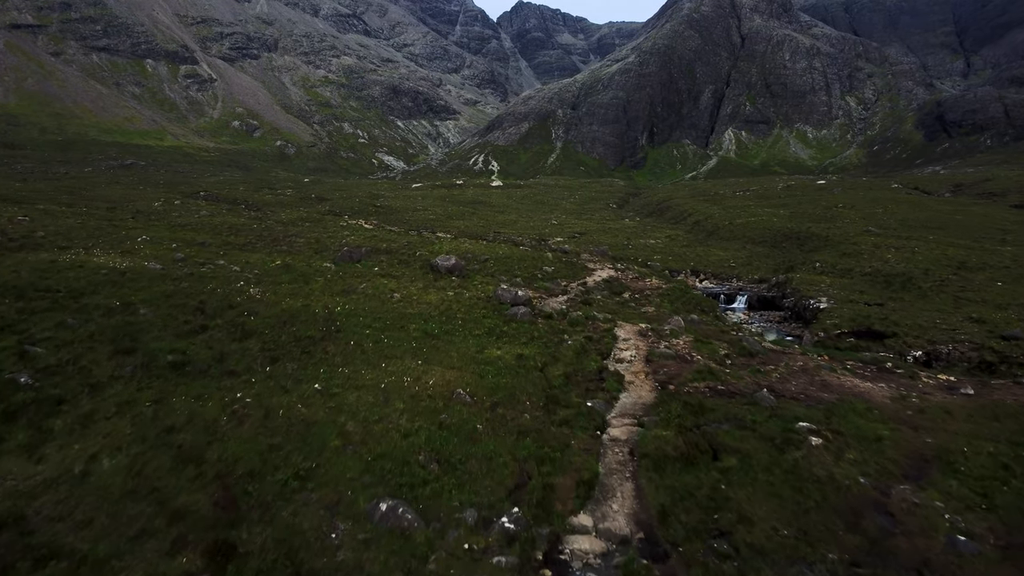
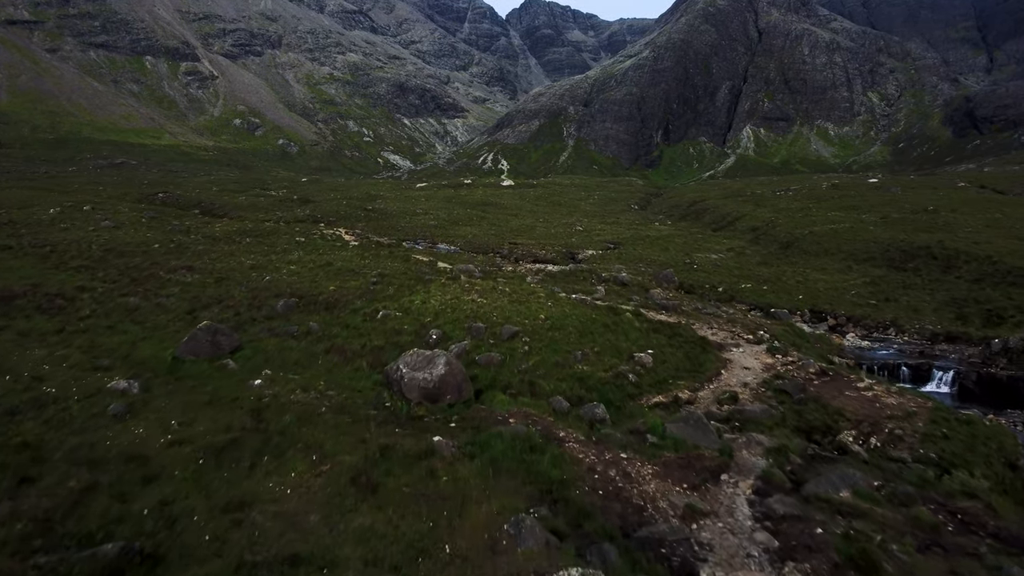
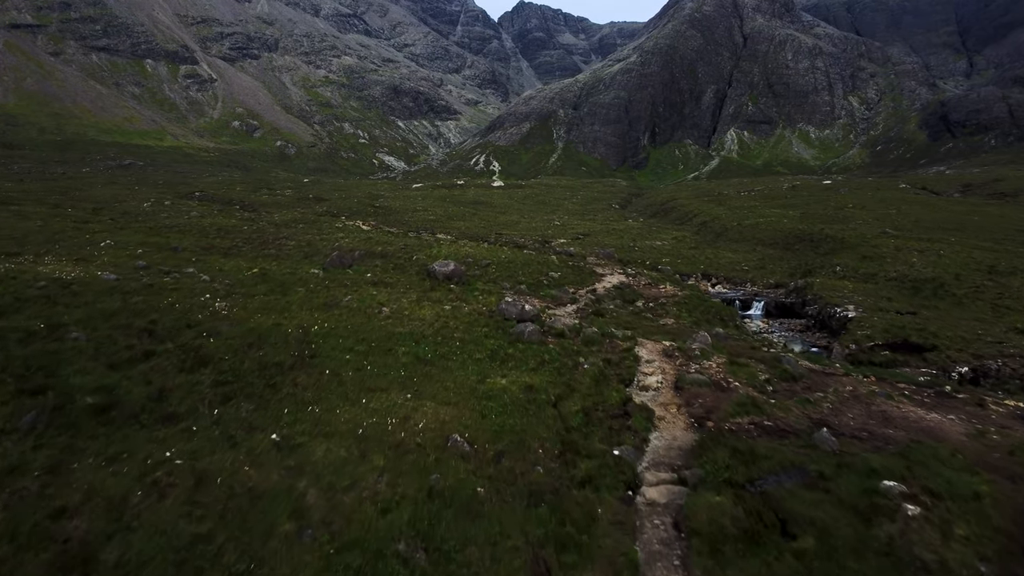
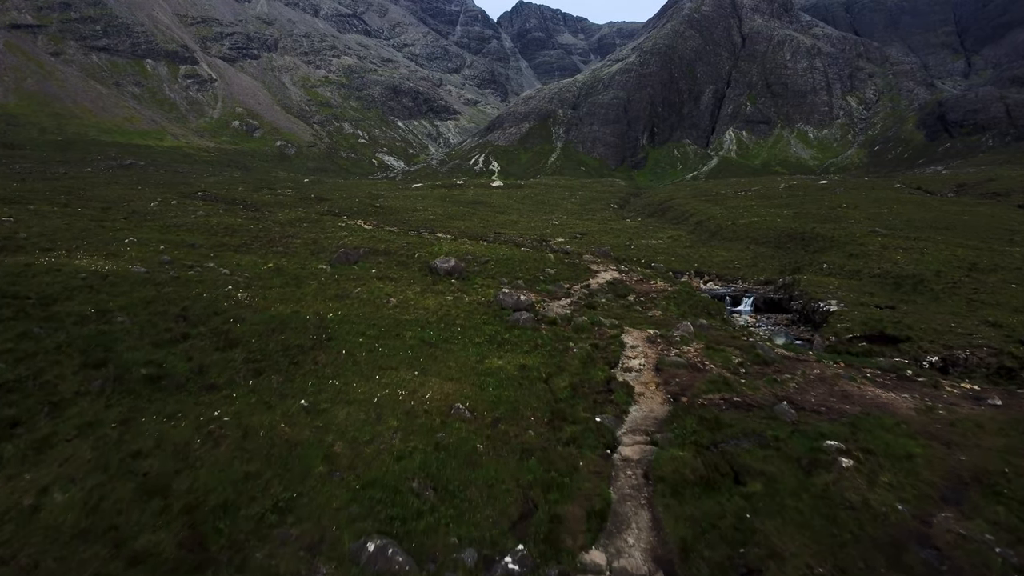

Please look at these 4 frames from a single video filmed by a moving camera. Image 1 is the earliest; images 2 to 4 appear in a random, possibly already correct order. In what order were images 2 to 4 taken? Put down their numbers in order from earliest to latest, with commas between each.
4, 3, 2
